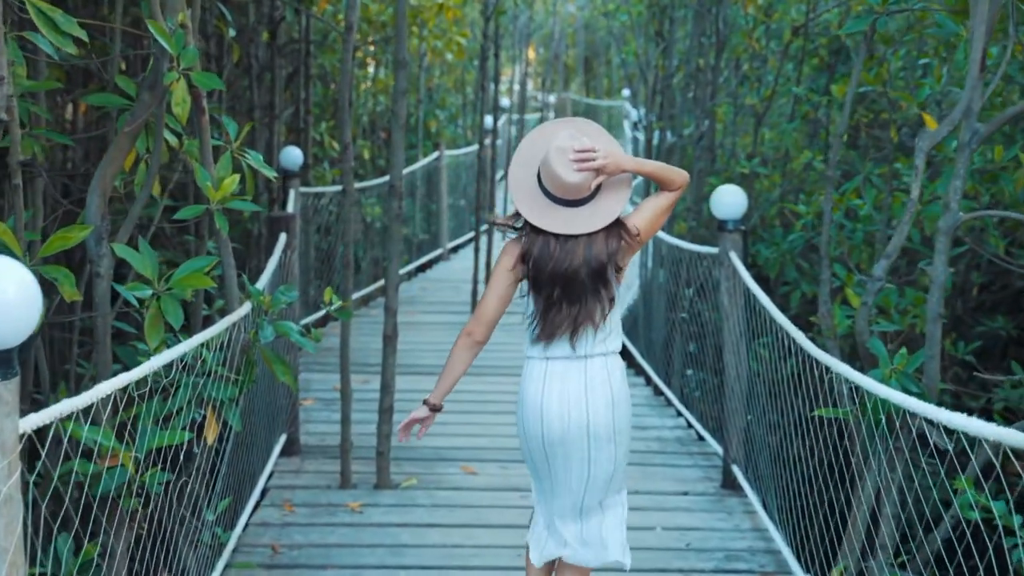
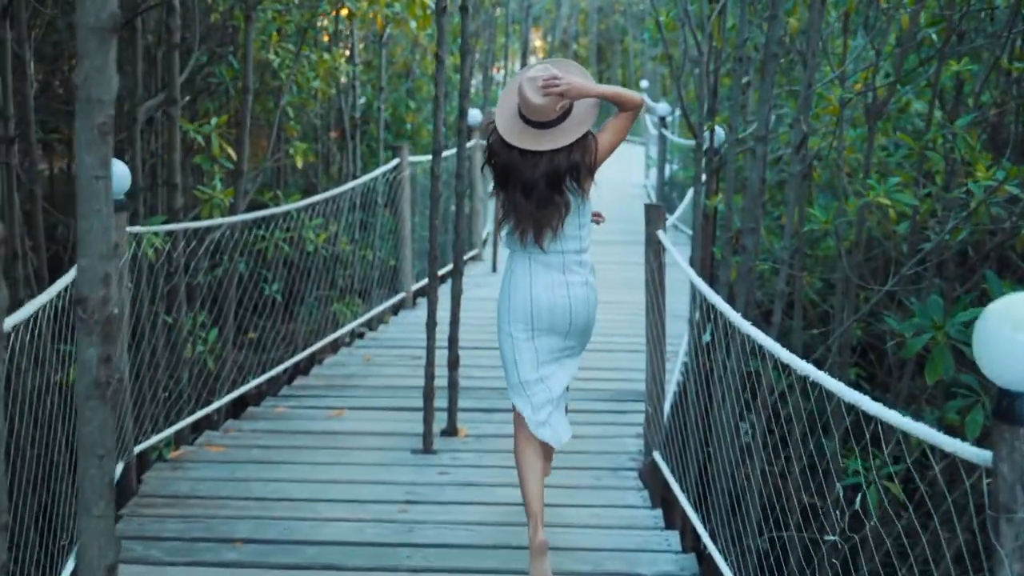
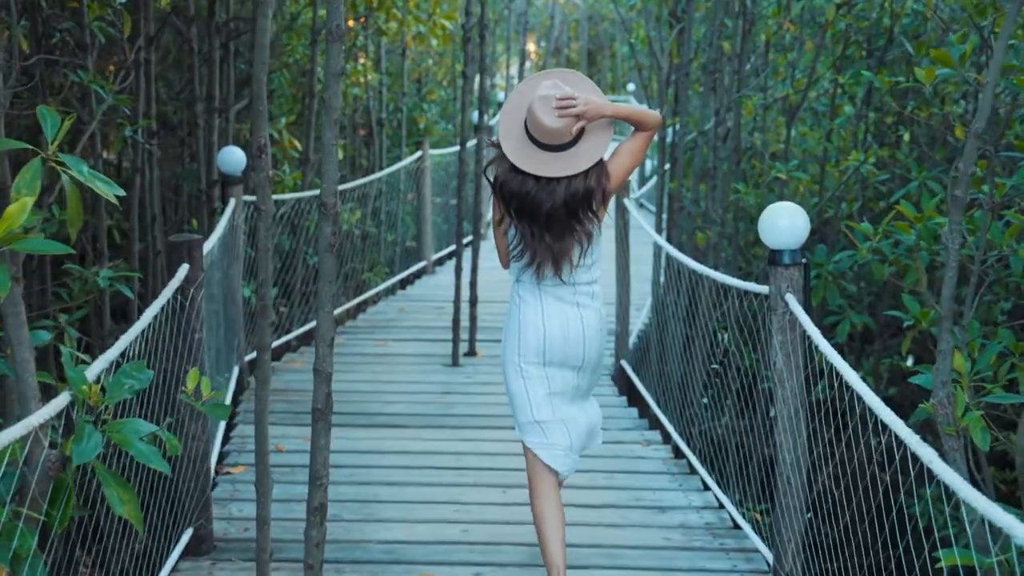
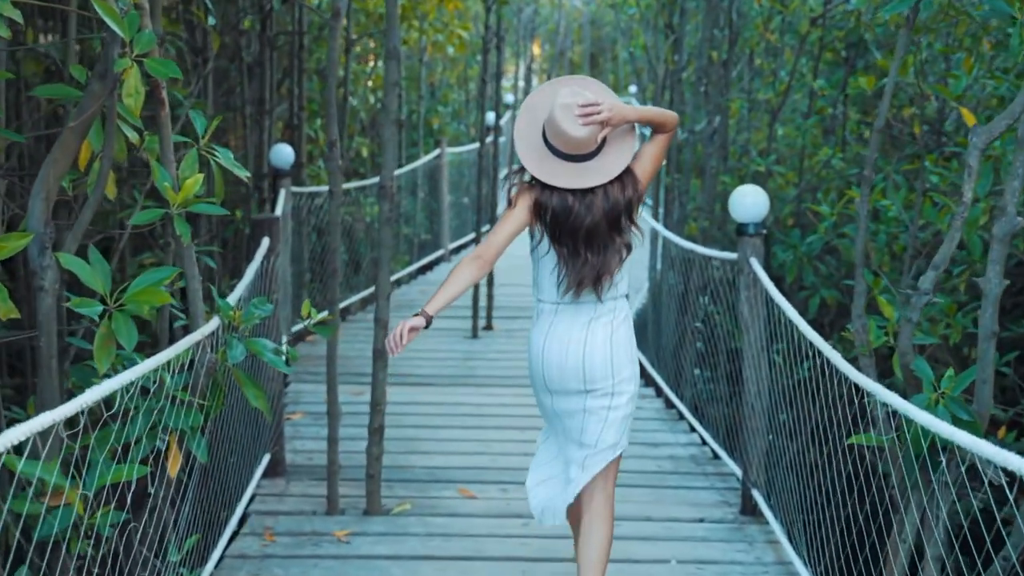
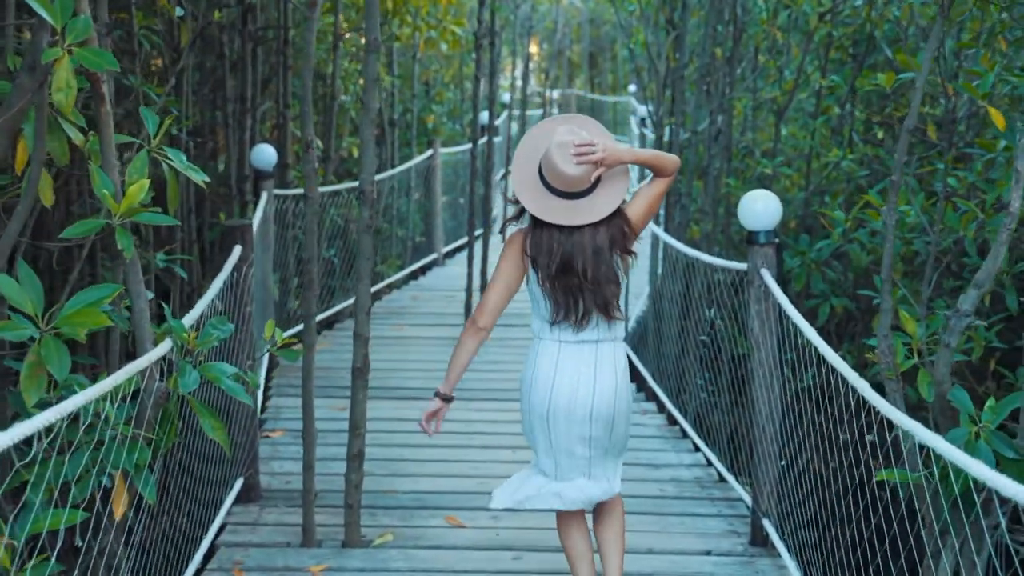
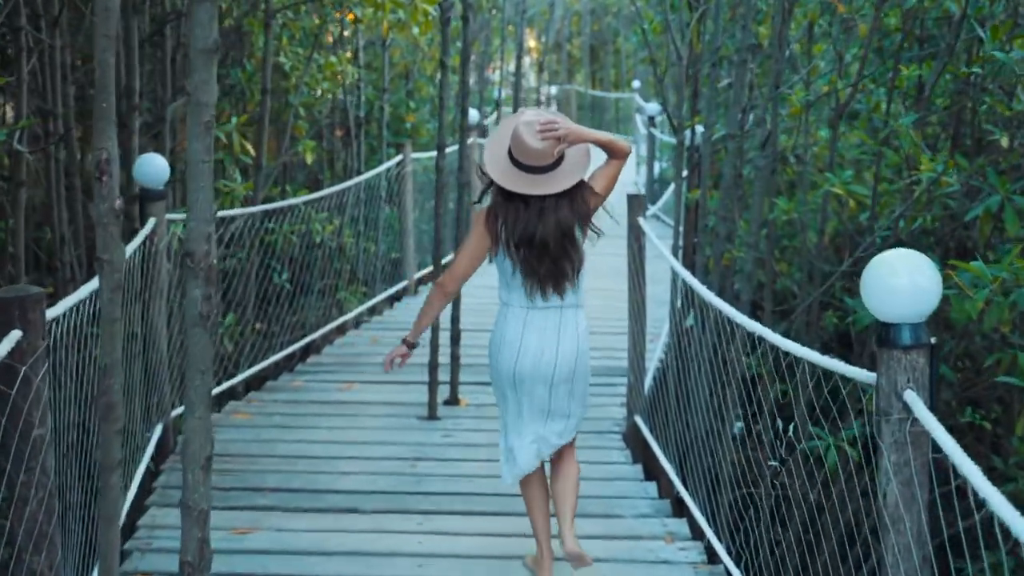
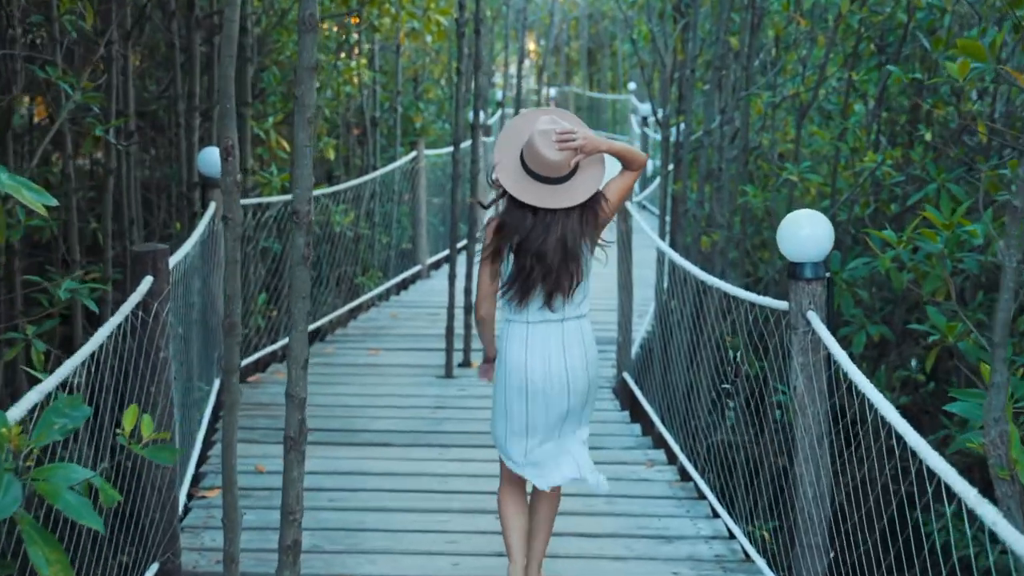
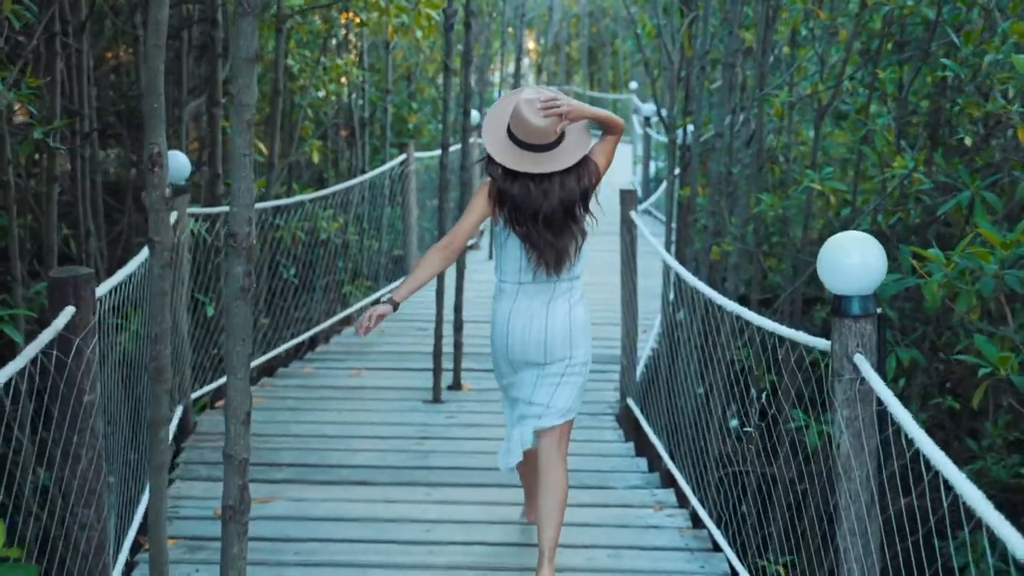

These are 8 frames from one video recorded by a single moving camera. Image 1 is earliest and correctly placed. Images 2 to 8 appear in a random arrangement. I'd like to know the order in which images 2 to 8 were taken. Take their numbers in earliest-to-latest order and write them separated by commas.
4, 5, 3, 7, 8, 6, 2
